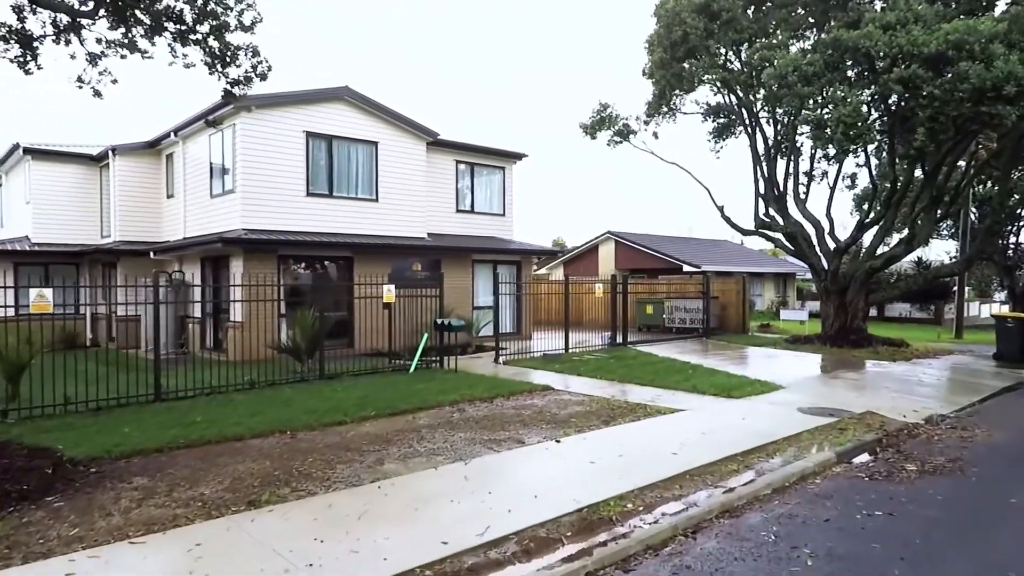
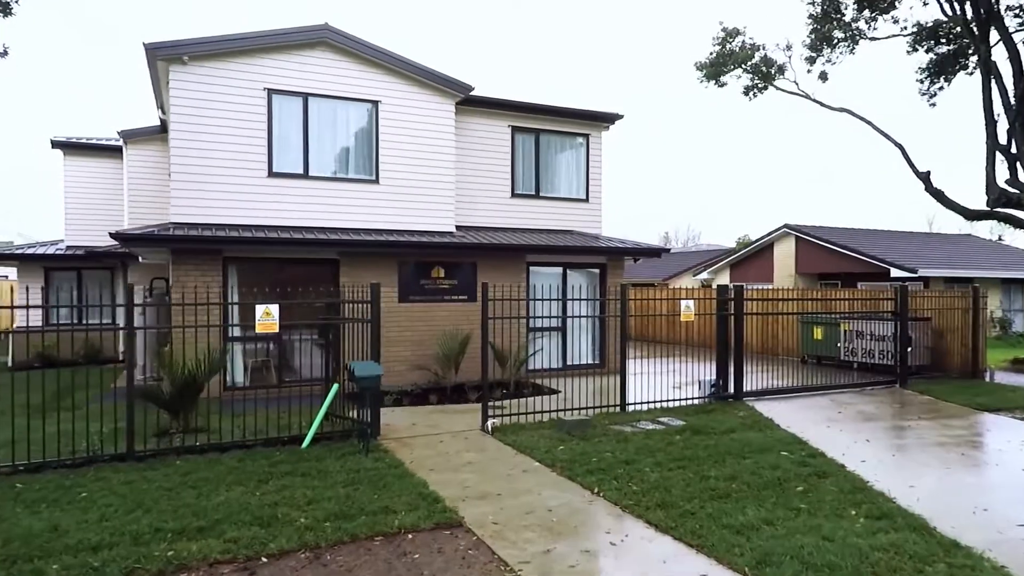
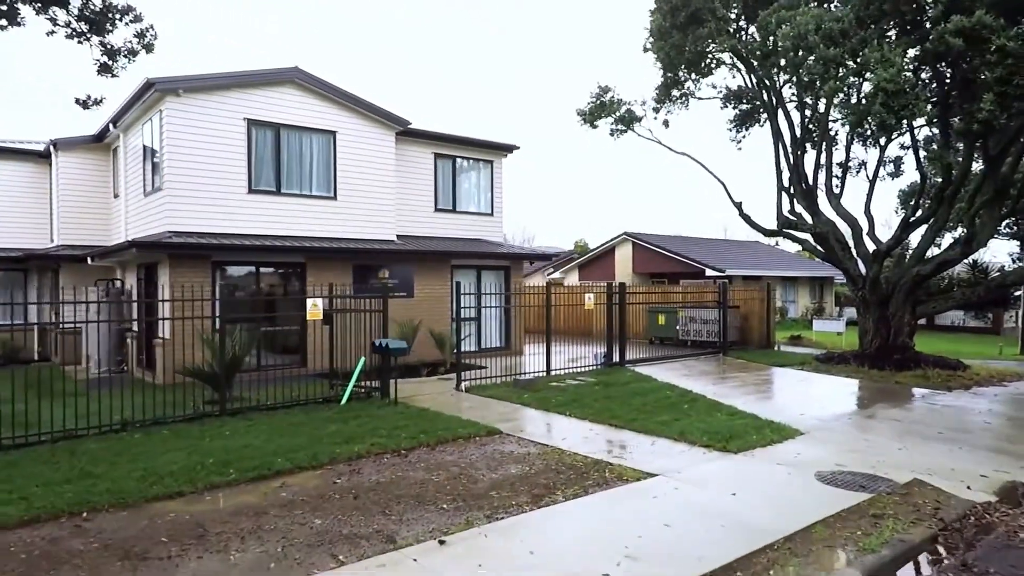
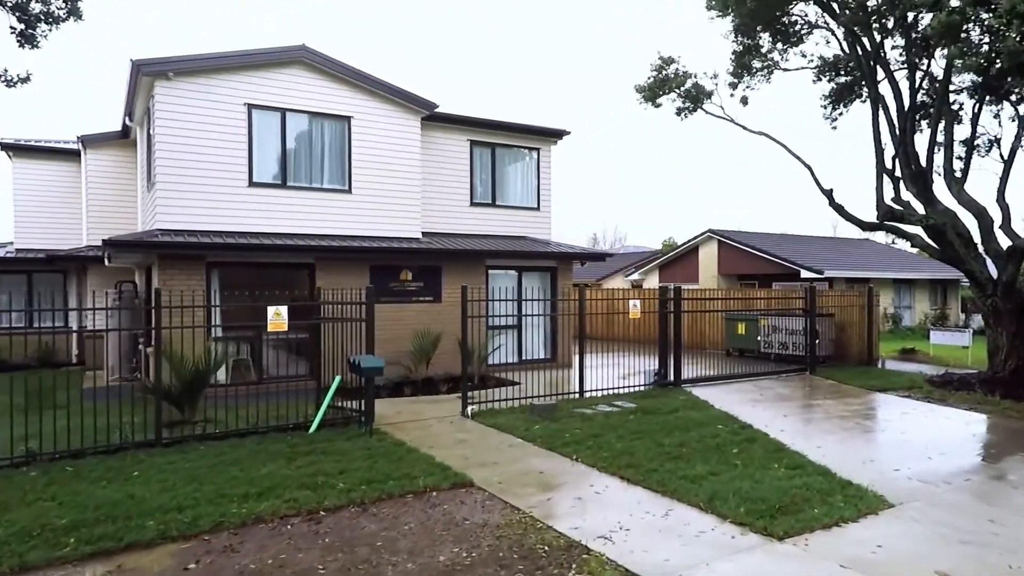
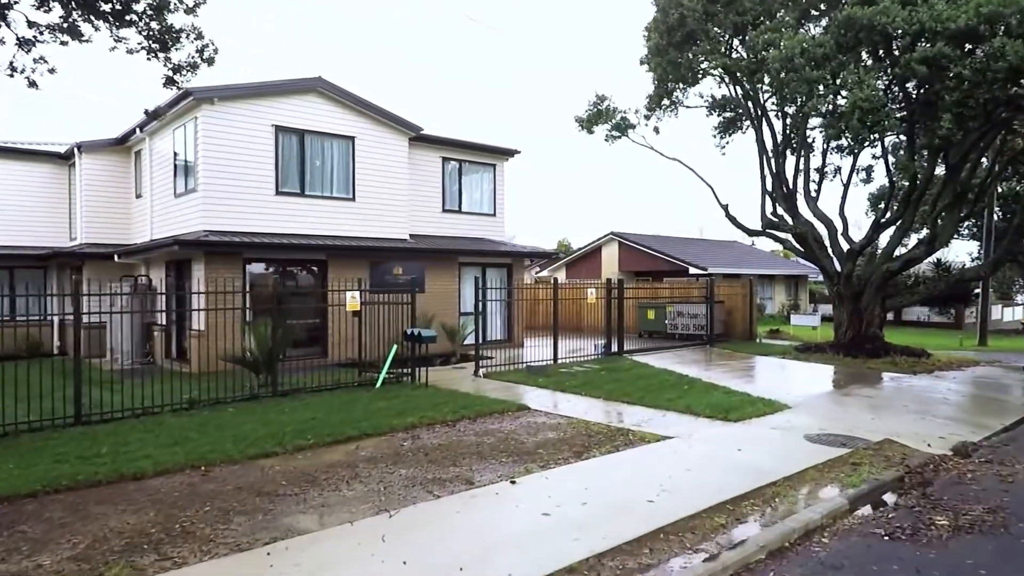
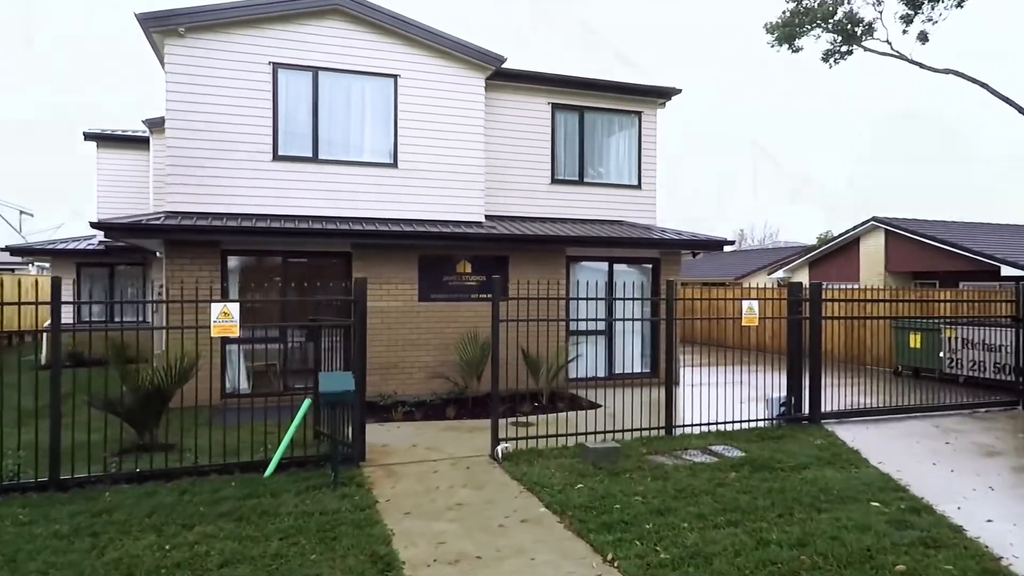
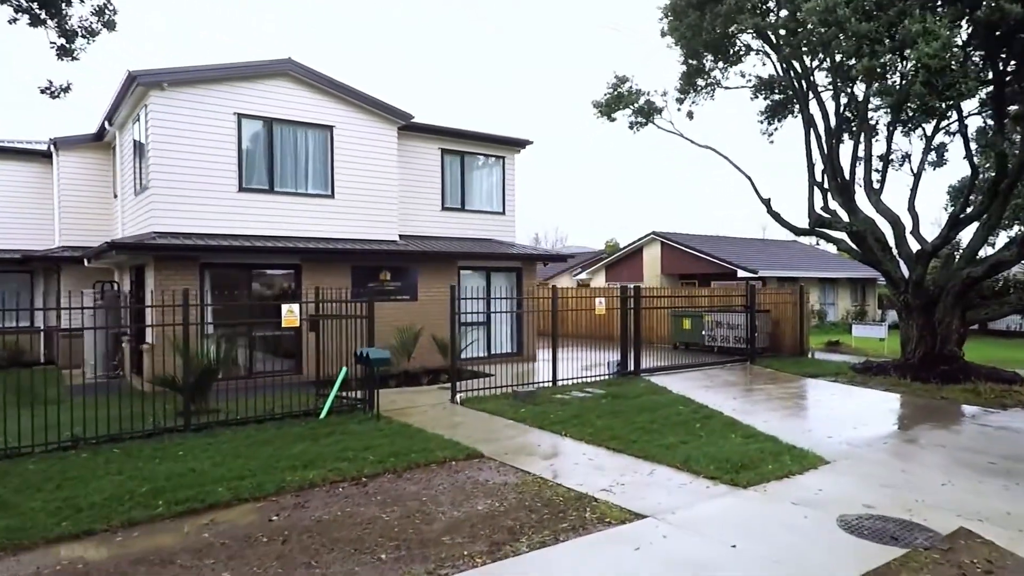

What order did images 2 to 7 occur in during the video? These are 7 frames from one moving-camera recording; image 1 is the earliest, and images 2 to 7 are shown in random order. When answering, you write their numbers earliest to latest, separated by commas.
5, 3, 7, 4, 2, 6
